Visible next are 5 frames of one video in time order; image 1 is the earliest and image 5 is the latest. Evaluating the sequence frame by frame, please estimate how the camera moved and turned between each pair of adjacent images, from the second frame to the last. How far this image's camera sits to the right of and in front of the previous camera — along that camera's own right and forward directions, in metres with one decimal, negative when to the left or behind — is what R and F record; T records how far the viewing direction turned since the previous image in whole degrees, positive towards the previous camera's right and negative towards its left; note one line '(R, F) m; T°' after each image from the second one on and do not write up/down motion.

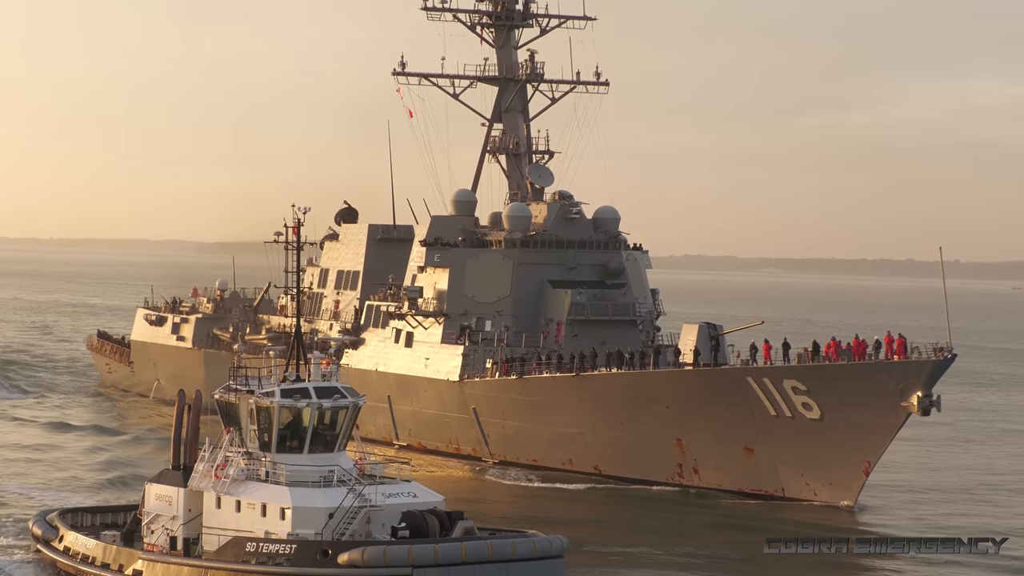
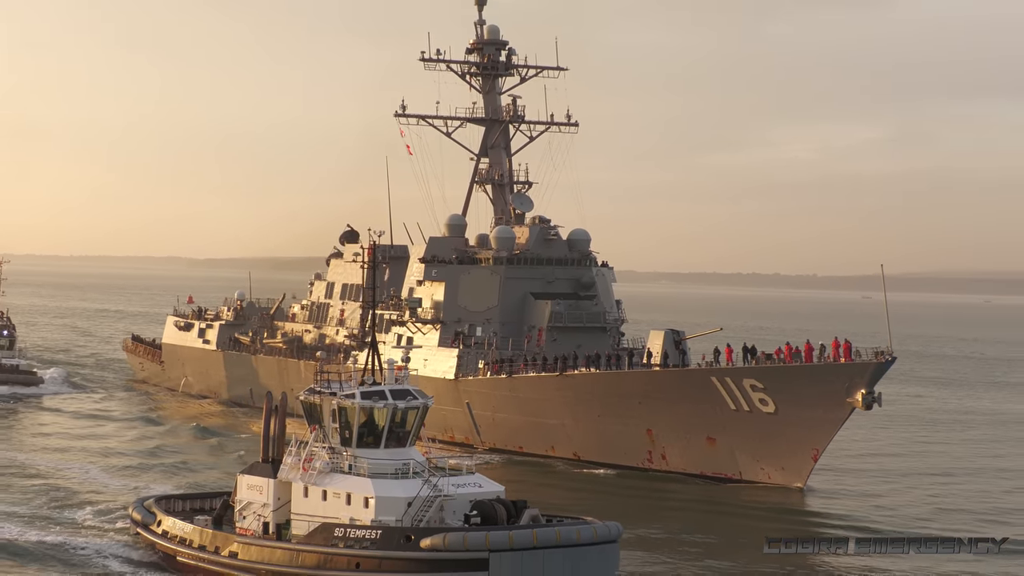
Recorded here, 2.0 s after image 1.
(+0.5, -3.3) m; 0°
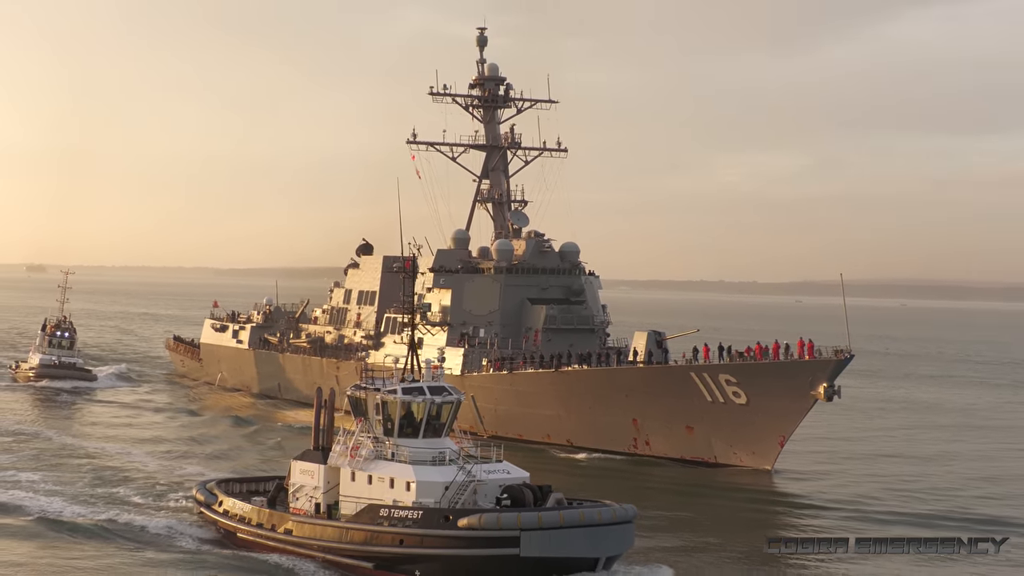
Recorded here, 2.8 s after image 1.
(+0.4, -3.3) m; -1°
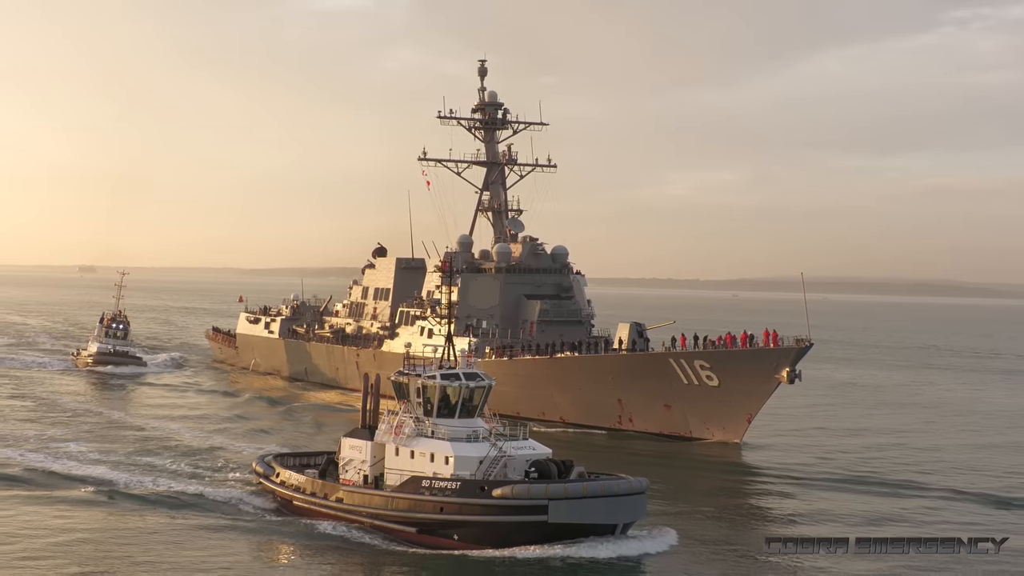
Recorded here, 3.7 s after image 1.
(+1.1, -4.2) m; -2°
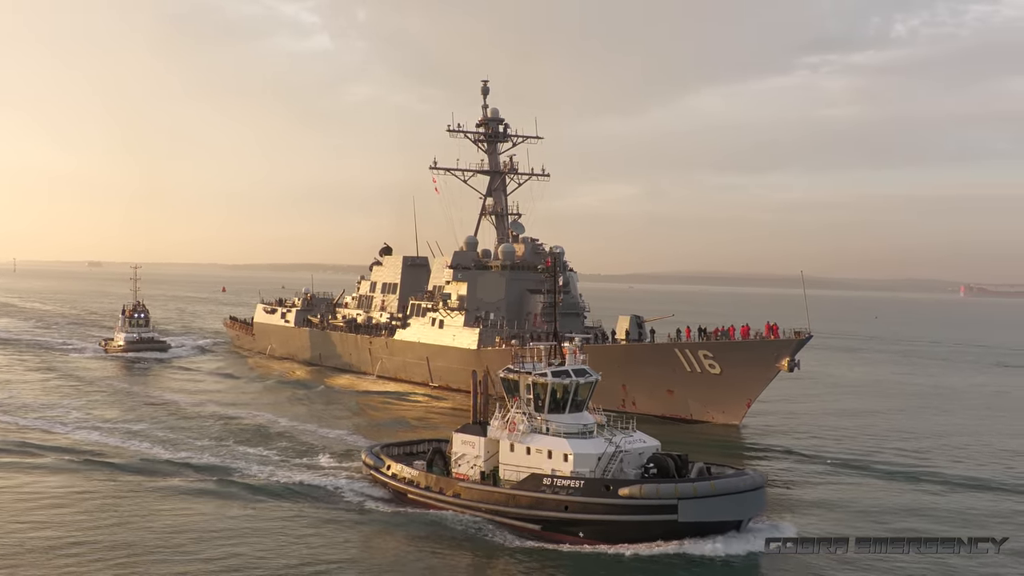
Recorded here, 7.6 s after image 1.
(-0.9, -3.6) m; +1°
